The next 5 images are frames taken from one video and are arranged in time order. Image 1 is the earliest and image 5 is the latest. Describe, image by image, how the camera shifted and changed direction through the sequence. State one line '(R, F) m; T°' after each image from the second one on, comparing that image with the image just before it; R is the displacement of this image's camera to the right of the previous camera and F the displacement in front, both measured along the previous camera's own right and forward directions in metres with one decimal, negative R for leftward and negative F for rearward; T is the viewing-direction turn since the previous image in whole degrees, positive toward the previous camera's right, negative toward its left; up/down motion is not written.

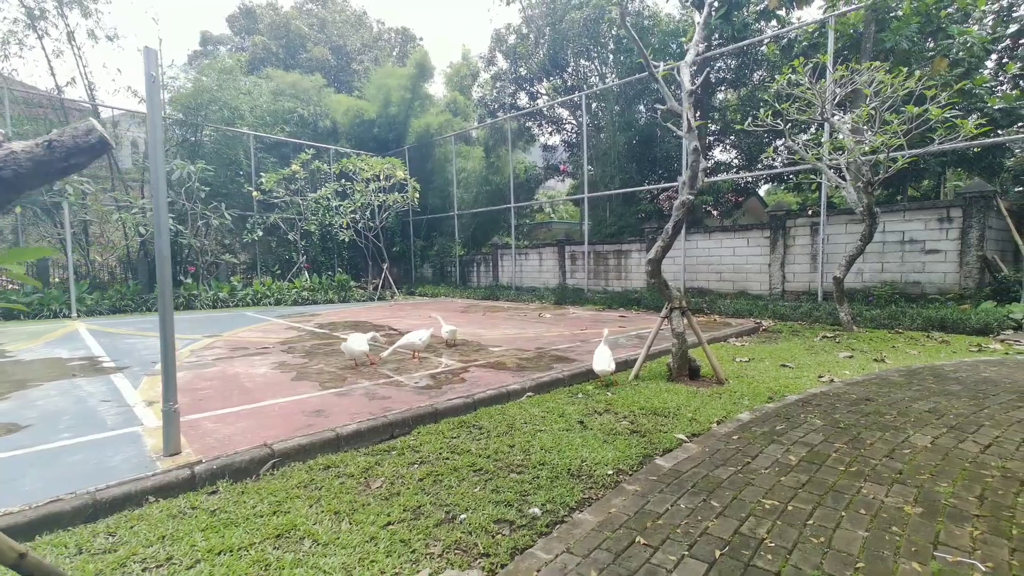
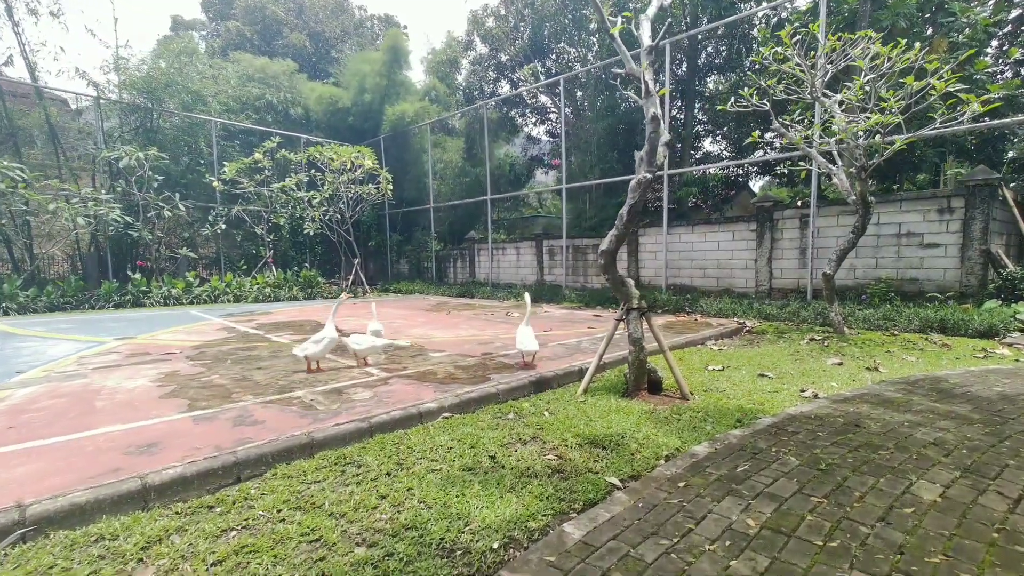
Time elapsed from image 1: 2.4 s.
(+0.5, +0.7) m; 0°
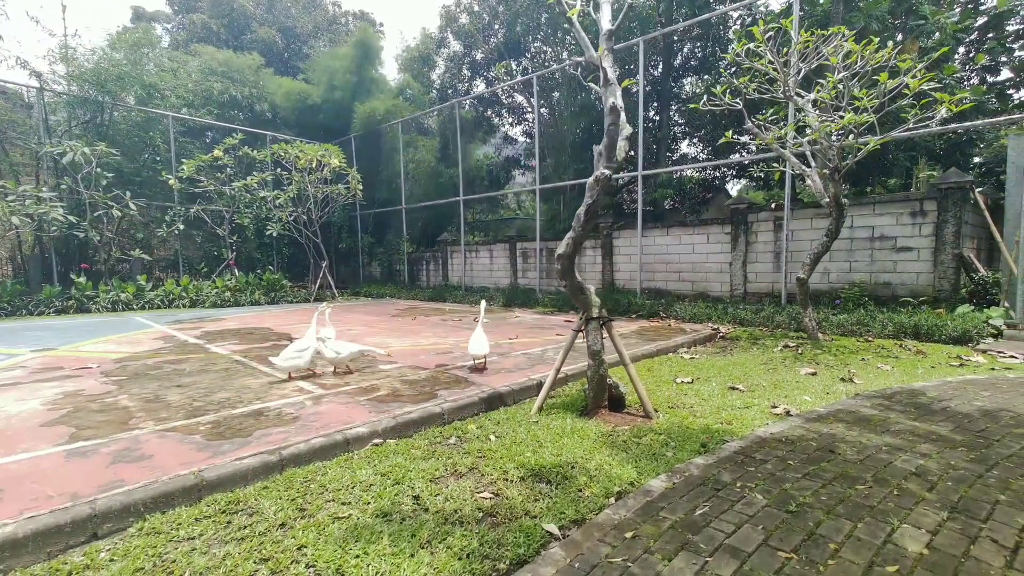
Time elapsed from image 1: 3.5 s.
(+0.3, +0.3) m; +2°
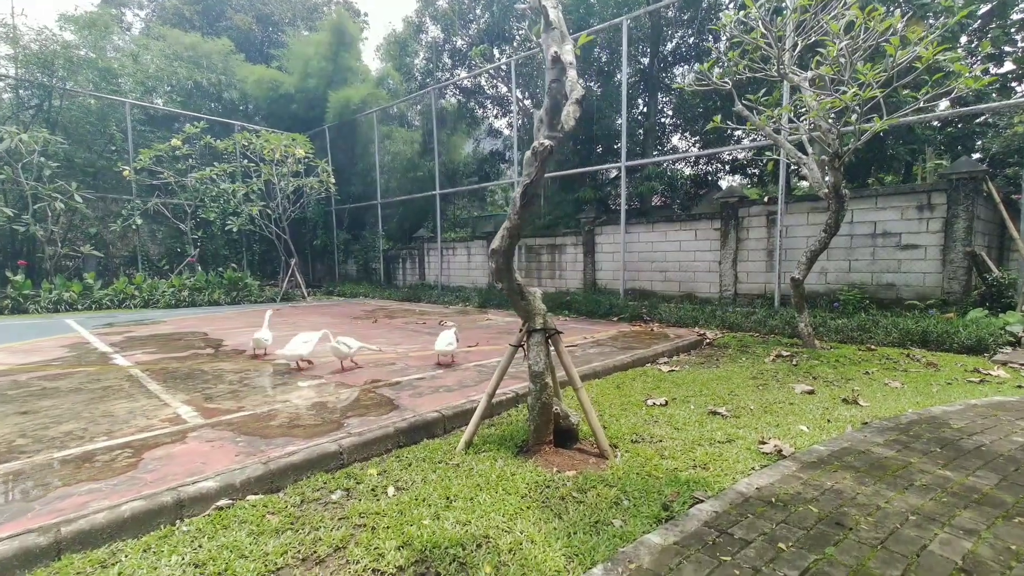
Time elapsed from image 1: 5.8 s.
(+0.4, +0.7) m; +1°
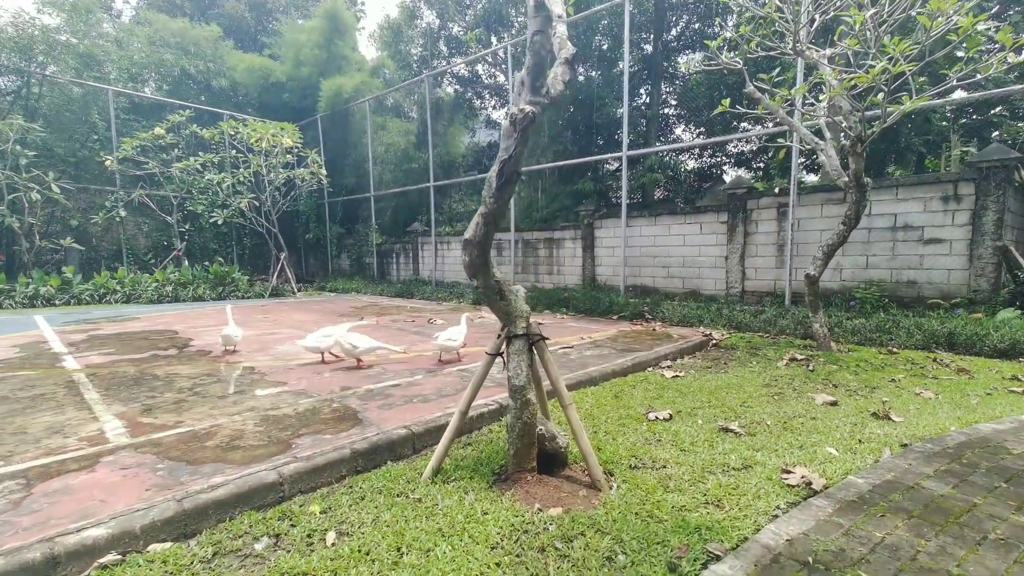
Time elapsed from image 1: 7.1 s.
(+0.1, +0.4) m; 0°
